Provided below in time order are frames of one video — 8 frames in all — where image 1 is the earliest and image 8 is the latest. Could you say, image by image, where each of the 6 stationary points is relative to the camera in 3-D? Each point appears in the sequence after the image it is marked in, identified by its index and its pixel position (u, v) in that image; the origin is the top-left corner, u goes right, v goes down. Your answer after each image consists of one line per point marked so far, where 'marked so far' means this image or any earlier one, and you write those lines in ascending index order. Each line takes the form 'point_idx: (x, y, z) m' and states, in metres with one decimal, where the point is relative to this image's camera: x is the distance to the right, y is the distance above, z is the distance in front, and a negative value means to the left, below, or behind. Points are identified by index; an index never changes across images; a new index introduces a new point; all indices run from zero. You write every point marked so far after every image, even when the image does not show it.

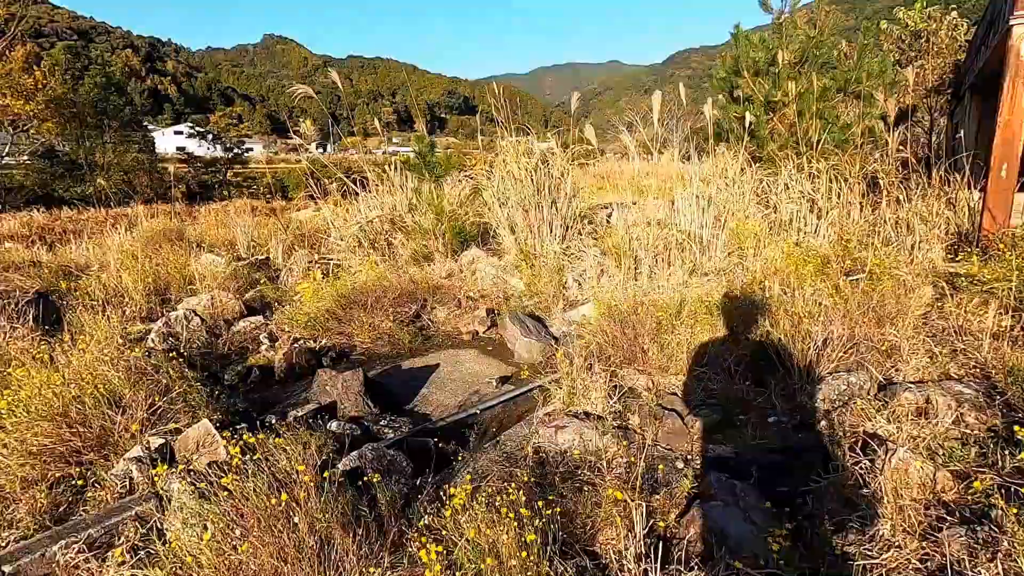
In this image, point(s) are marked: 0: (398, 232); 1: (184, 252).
0: (-1.3, +0.6, +6.0) m
1: (-4.3, +0.5, +7.0) m
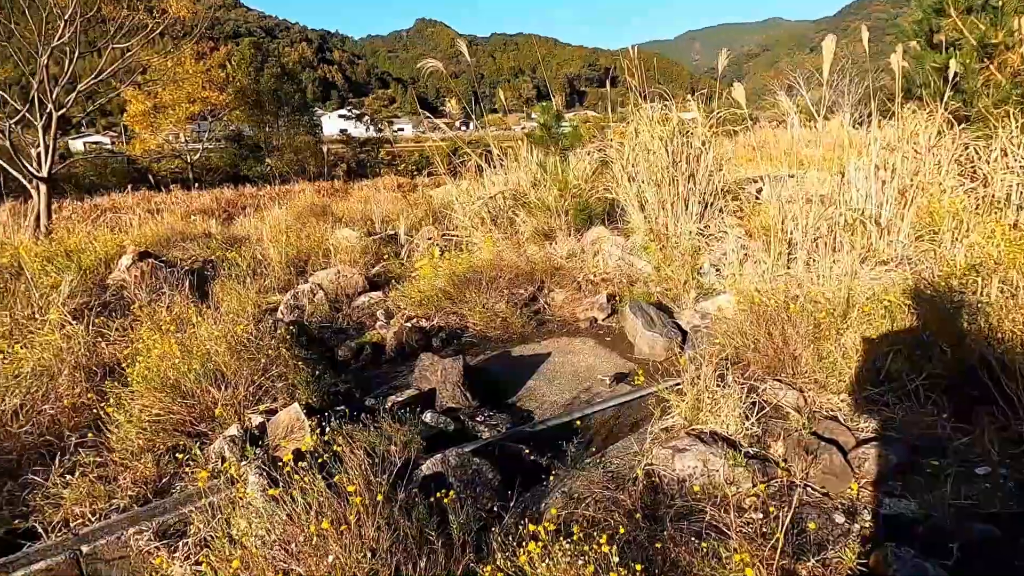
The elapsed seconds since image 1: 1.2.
0: (+0.1, +0.9, +5.8) m
1: (-2.6, +0.9, +7.5) m
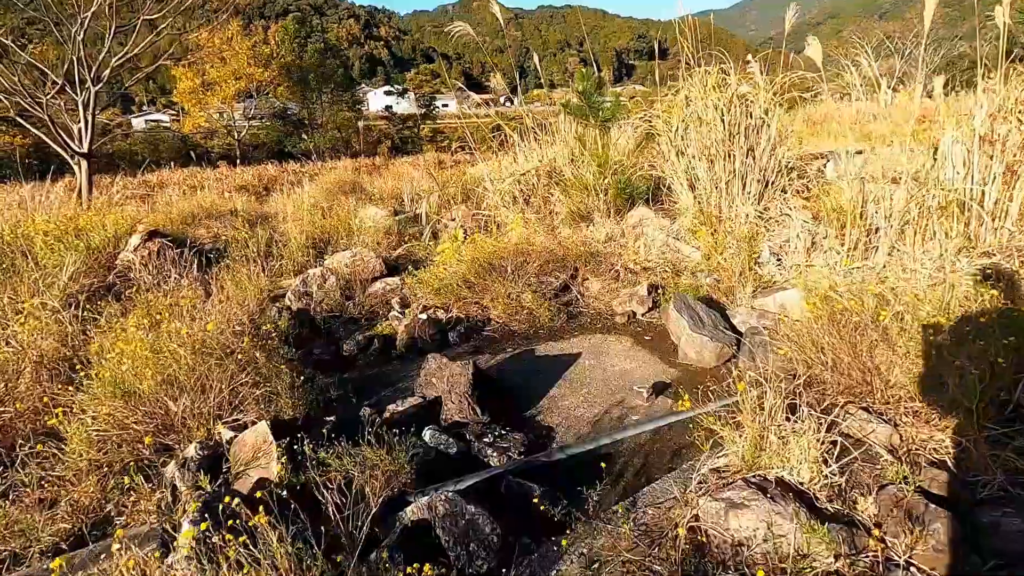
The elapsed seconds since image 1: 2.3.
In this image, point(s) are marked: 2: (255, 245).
0: (+0.4, +1.0, +5.3) m
1: (-2.1, +1.1, +7.2) m
2: (-2.3, +0.4, +4.7) m
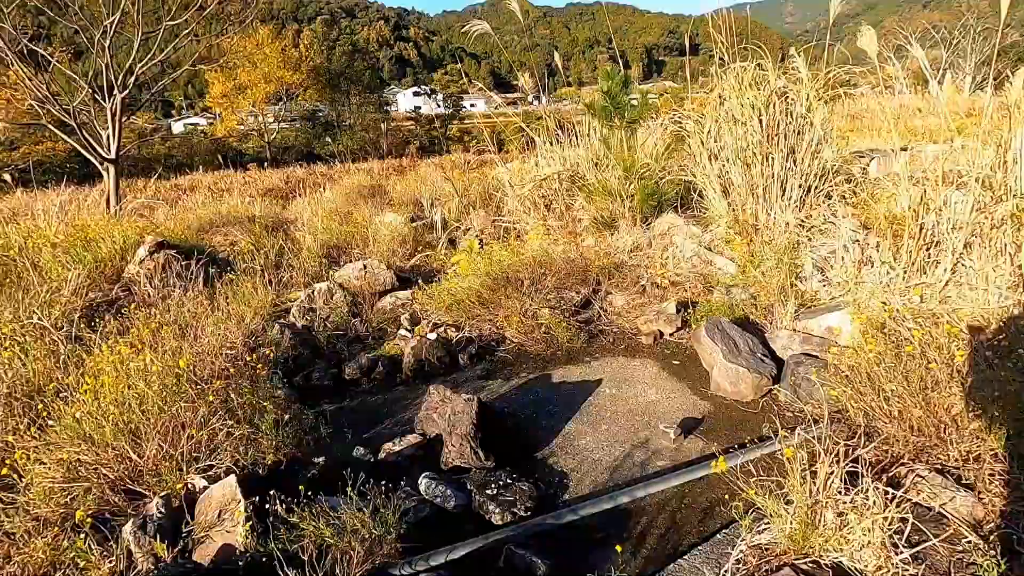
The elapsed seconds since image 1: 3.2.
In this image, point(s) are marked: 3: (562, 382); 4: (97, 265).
0: (+0.6, +0.9, +5.0) m
1: (-1.8, +1.0, +7.0) m
2: (-2.1, +0.3, +4.5) m
3: (+0.3, -0.5, +2.9) m
4: (-3.0, +0.2, +3.9) m
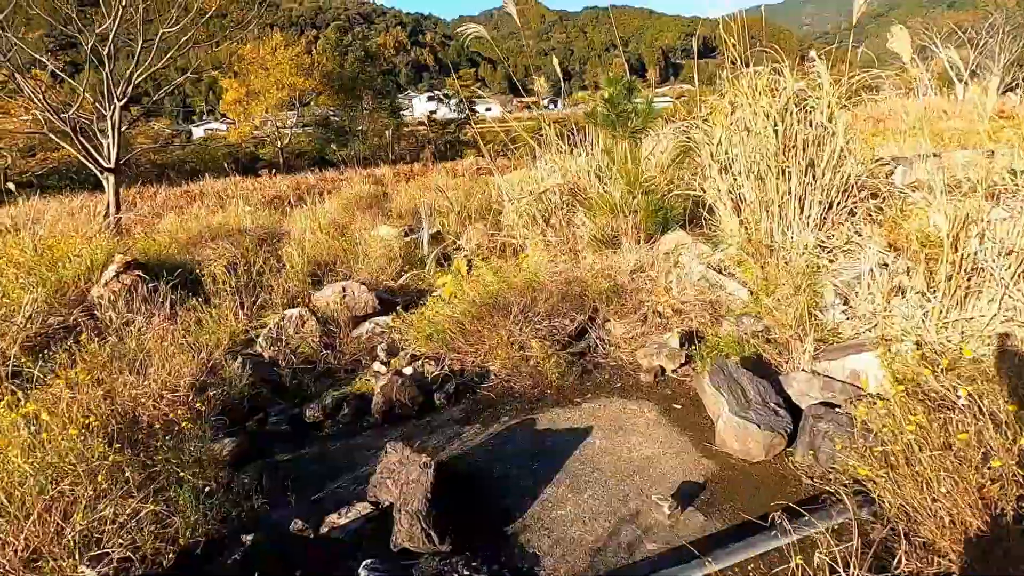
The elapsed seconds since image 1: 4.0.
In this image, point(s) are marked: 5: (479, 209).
0: (+0.6, +0.7, +4.6) m
1: (-1.8, +0.9, +6.8) m
2: (-2.2, +0.1, +4.3) m
3: (+0.2, -0.7, +2.6) m
4: (-3.1, 0.0, +3.7) m
5: (-0.4, +0.9, +6.1) m
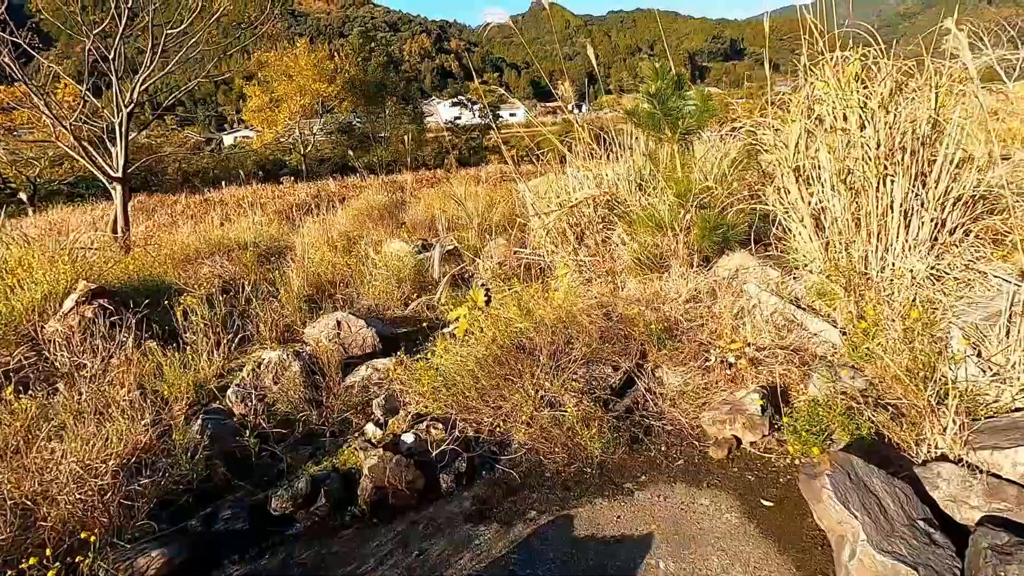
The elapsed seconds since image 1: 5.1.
0: (+0.8, +0.5, +4.0) m
1: (-1.5, +0.6, +6.2) m
2: (-2.0, -0.1, +3.7) m
3: (+0.3, -0.9, +1.9) m
4: (-3.0, -0.2, +3.2) m
5: (-0.1, +0.7, +5.5) m
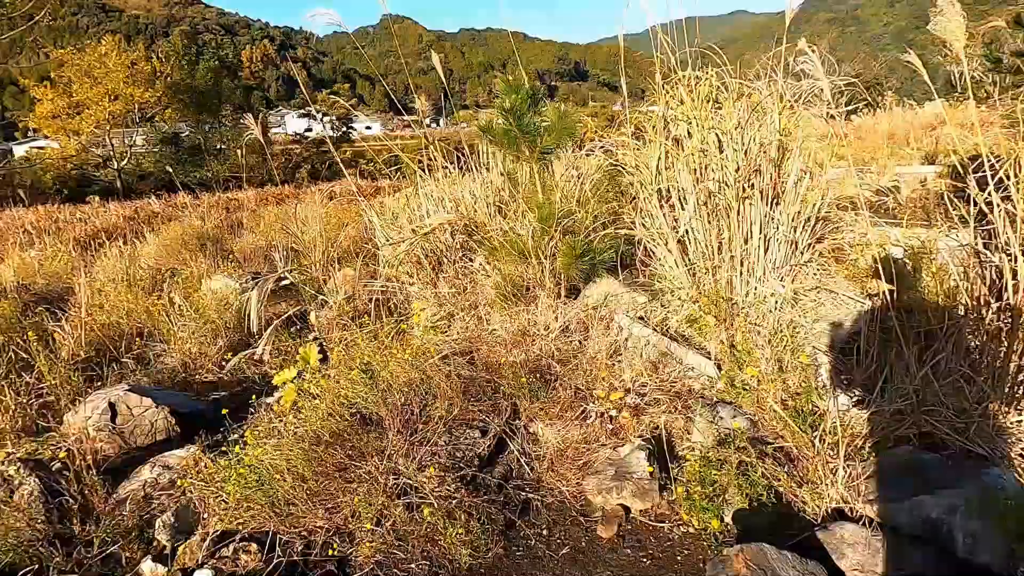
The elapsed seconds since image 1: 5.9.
0: (-0.2, +0.3, +3.6) m
1: (-3.0, +0.2, +5.2) m
2: (-2.8, -0.5, +2.6) m
3: (-0.1, -1.1, +1.4) m
4: (-3.6, -0.6, +1.9) m
5: (-1.5, +0.4, +4.8) m
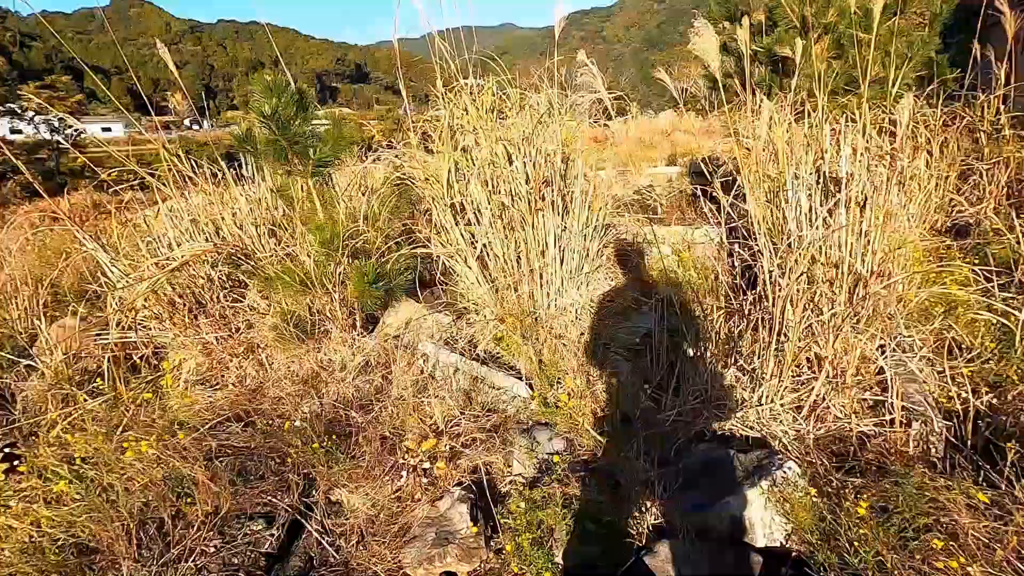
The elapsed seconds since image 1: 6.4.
0: (-1.5, 0.0, +3.0) m
1: (-4.6, -0.3, +3.5) m
2: (-3.5, -0.9, +1.2) m
3: (-0.5, -1.2, +1.0) m
4: (-3.9, -1.1, +0.2) m
5: (-3.1, 0.0, +3.7) m
